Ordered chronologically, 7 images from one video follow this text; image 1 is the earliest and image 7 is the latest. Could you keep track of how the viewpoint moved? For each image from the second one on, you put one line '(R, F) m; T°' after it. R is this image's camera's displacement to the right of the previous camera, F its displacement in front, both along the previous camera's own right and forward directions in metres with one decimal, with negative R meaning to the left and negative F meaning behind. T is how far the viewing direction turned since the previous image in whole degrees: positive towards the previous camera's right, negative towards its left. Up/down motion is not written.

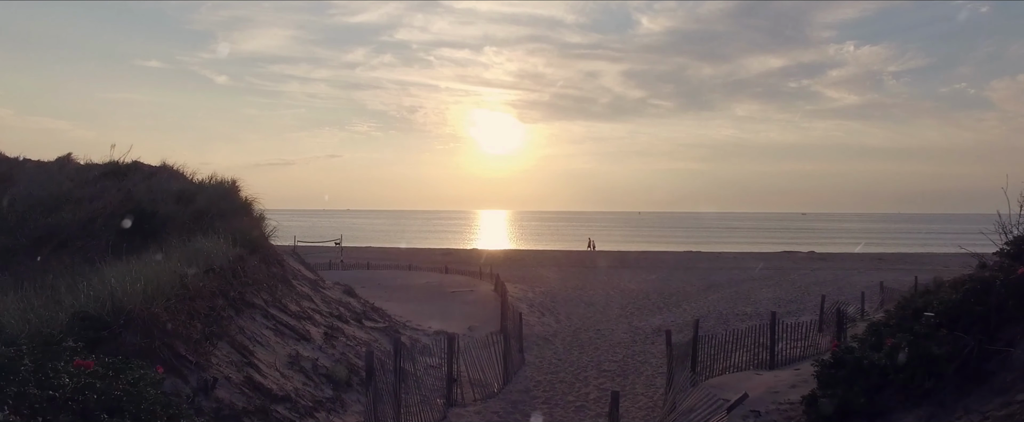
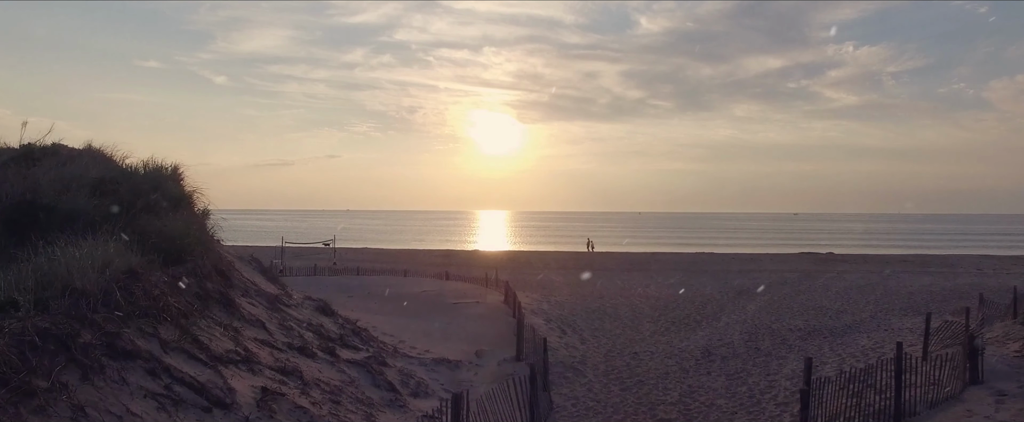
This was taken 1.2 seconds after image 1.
(-0.3, +2.8) m; 0°
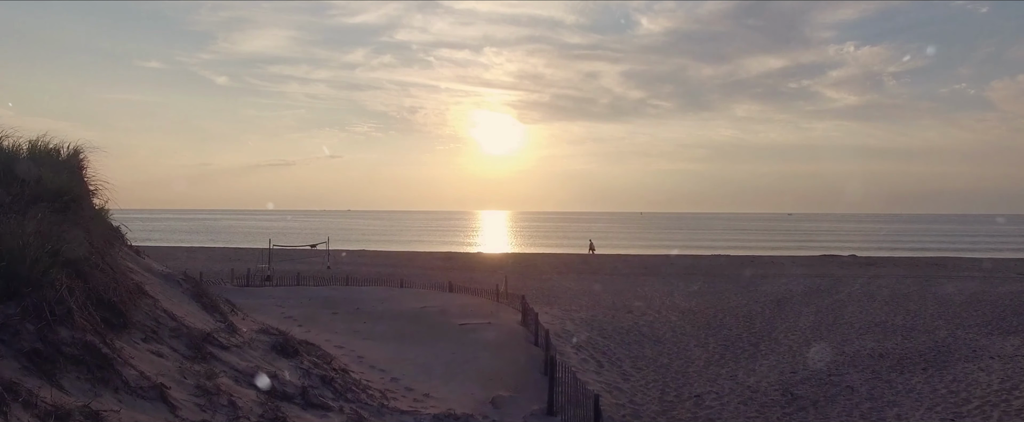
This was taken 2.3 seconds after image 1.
(-0.4, +2.8) m; 0°
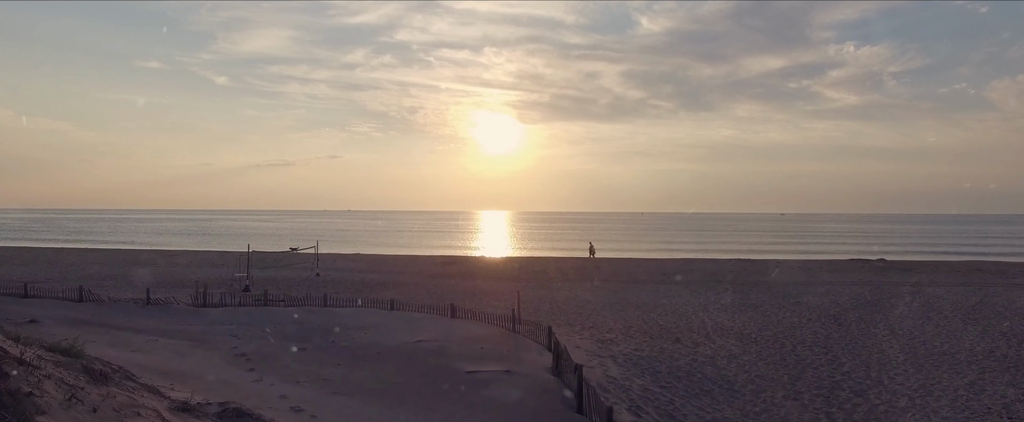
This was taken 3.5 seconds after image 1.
(-0.4, +3.5) m; 0°
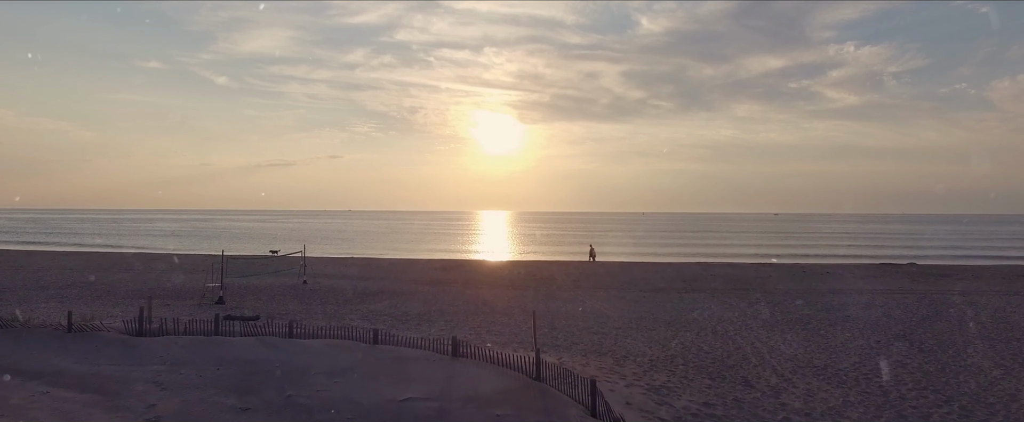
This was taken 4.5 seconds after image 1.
(-0.3, +3.3) m; 0°
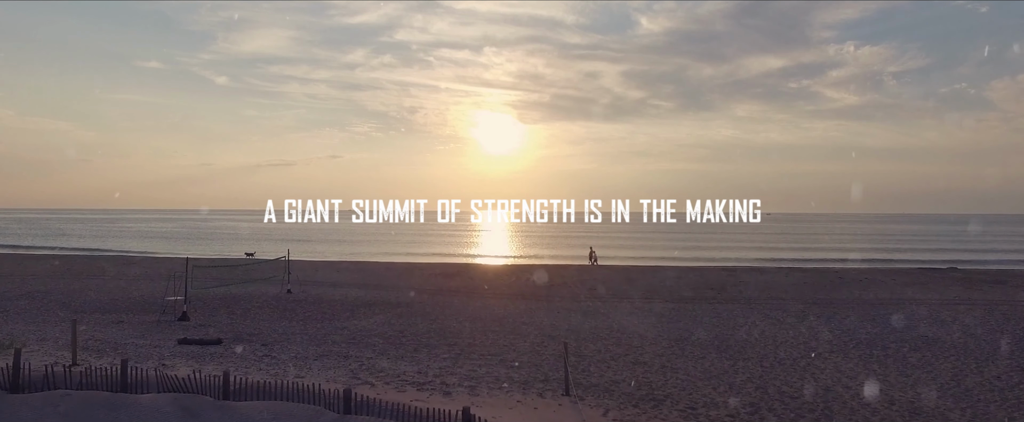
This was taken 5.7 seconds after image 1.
(-0.5, +3.7) m; 0°
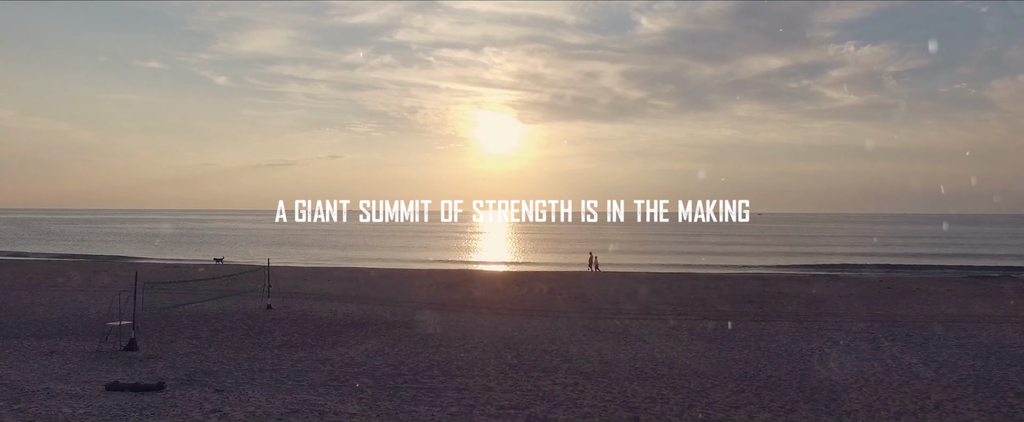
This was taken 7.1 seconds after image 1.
(-0.6, +3.9) m; 0°
